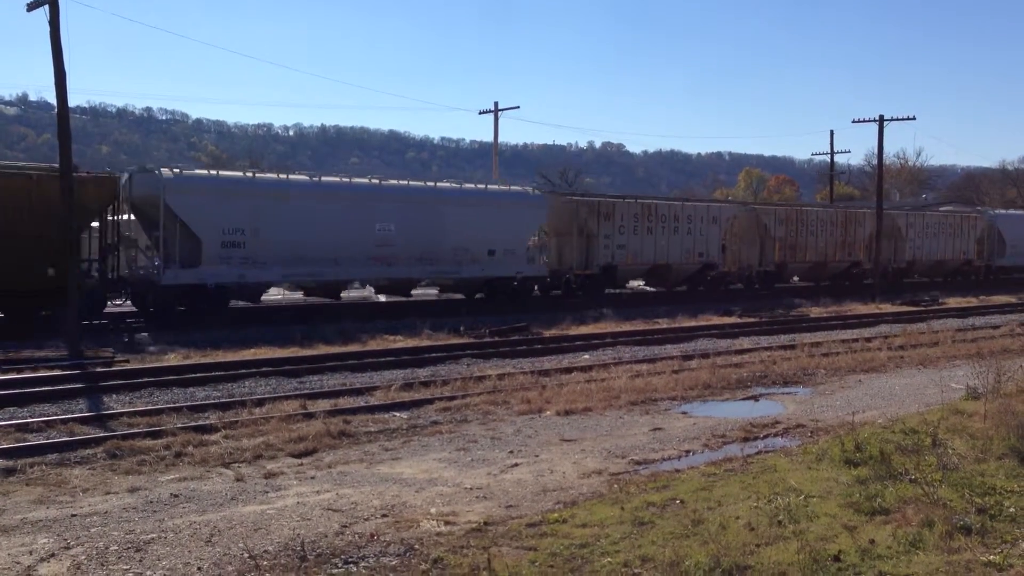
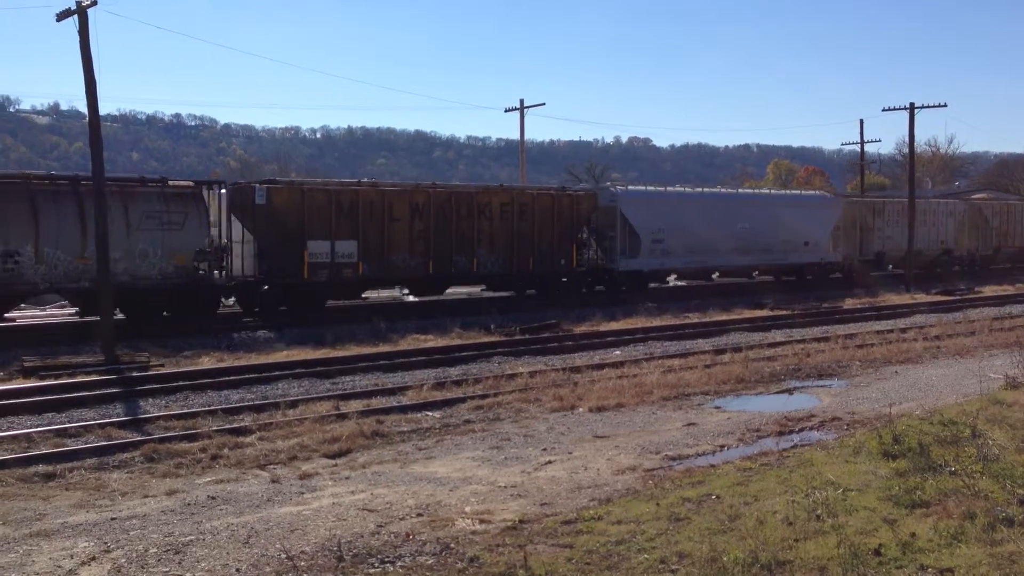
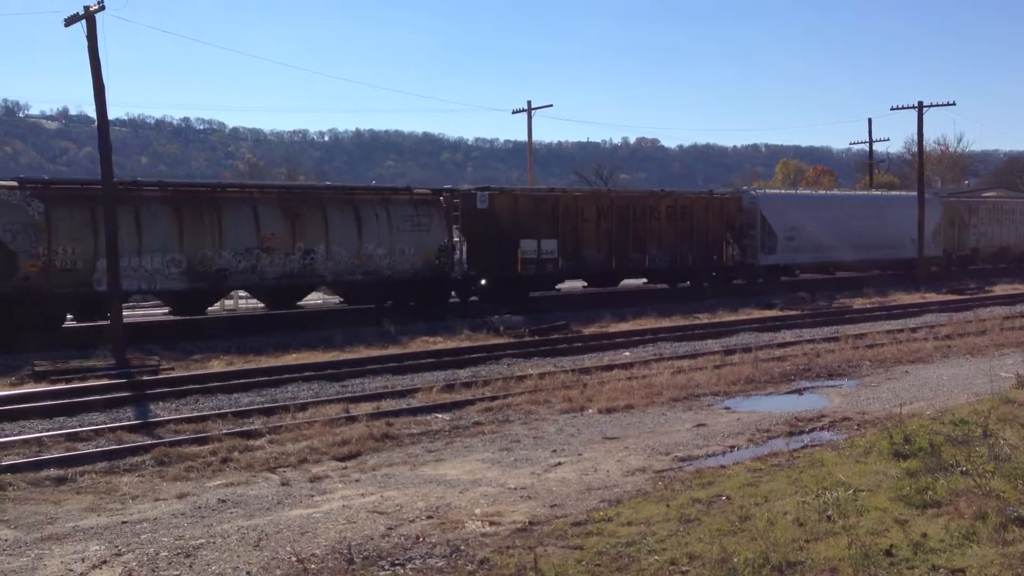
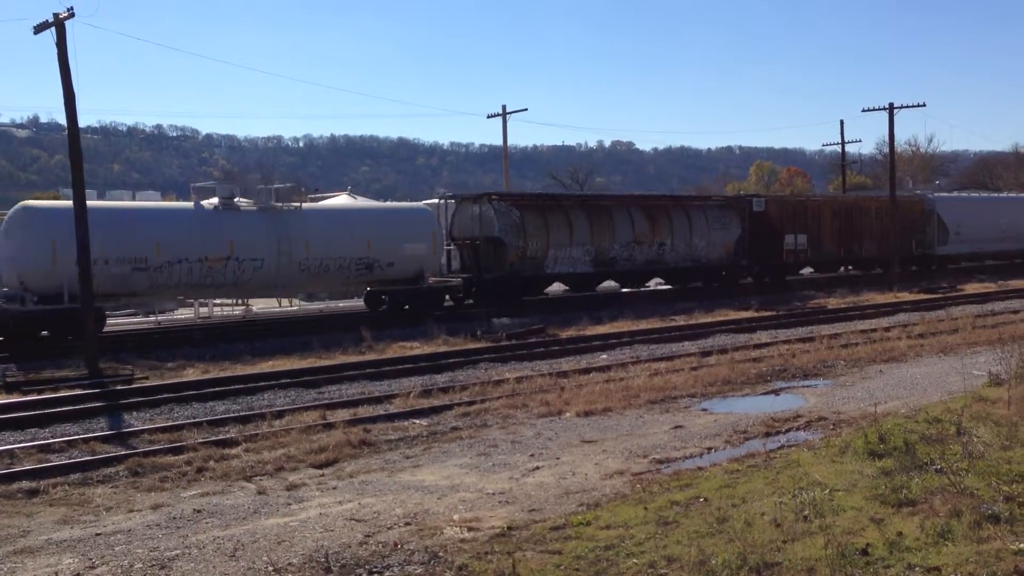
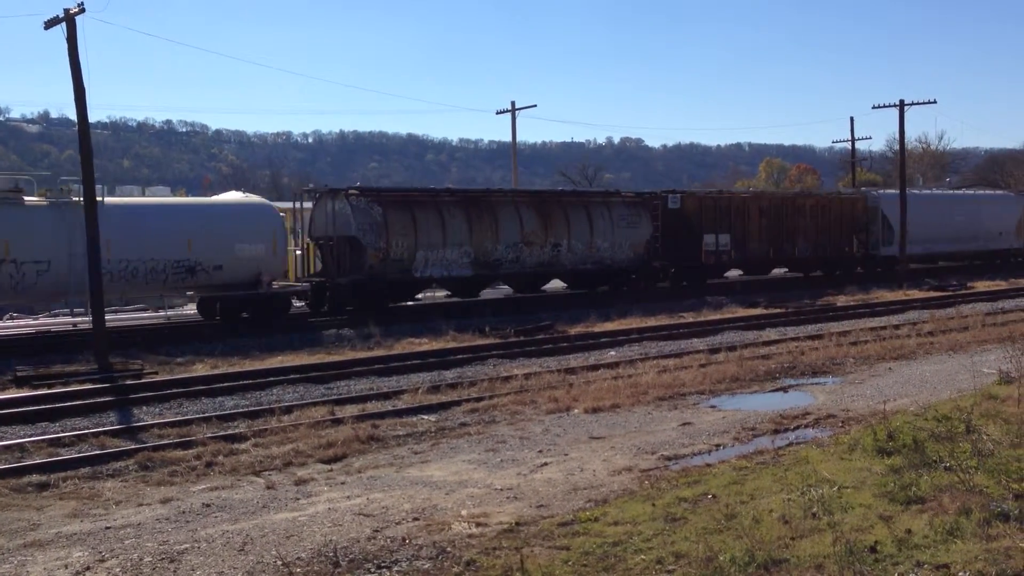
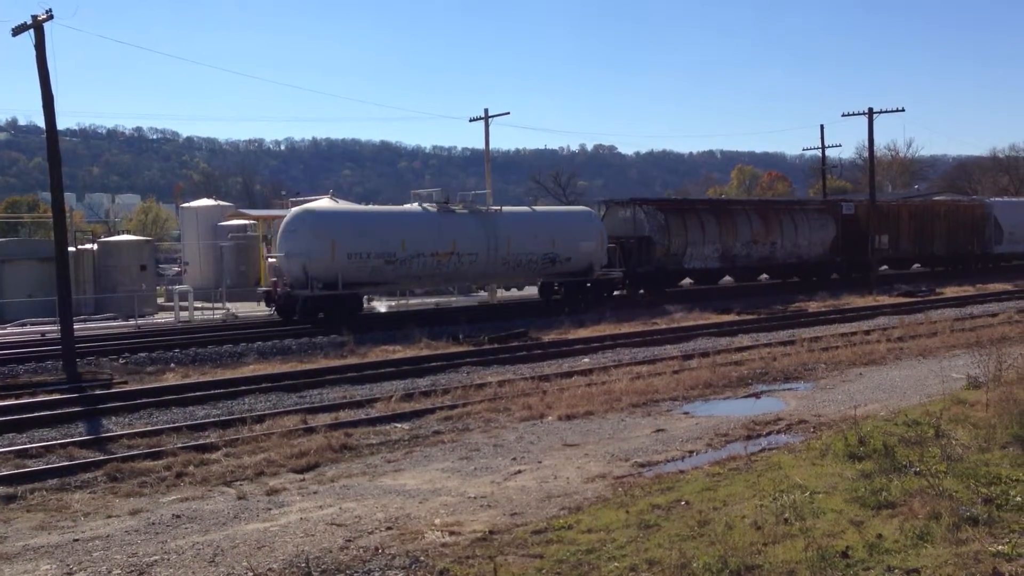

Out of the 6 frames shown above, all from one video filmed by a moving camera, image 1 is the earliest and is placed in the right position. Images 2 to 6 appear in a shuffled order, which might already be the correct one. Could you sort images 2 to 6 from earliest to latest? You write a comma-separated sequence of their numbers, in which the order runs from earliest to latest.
2, 3, 5, 4, 6
